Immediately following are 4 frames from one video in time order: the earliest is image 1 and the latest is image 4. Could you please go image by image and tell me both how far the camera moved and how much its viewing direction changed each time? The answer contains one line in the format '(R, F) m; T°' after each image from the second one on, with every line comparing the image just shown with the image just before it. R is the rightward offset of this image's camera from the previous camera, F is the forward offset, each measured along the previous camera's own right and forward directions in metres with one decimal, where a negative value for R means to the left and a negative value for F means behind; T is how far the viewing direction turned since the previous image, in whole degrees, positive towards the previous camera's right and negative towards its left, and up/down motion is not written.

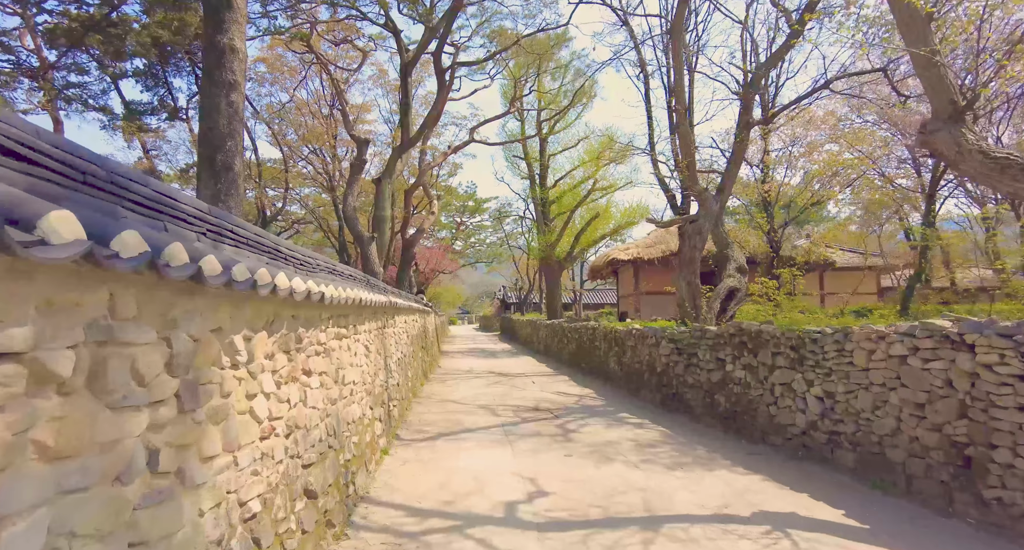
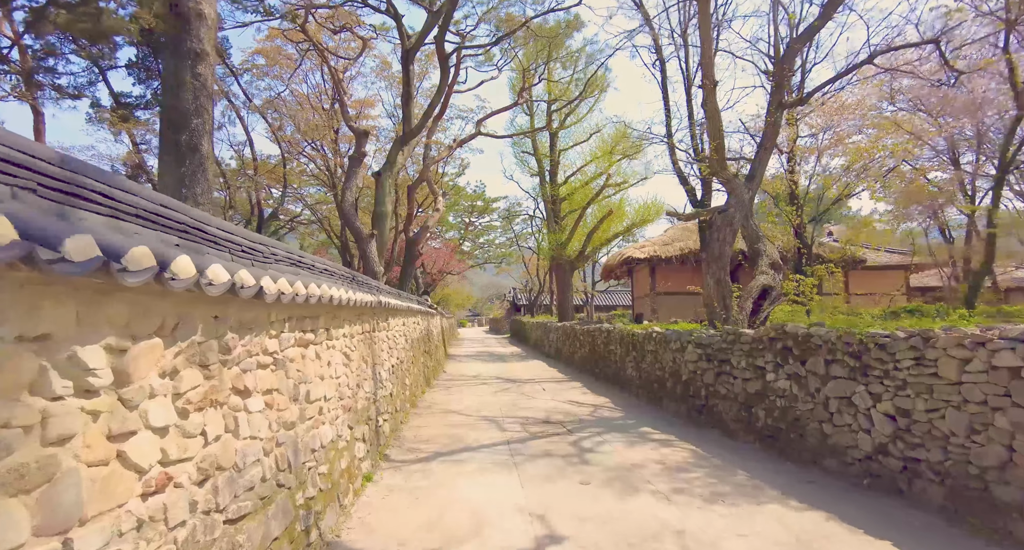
(0.0, +0.8) m; -1°
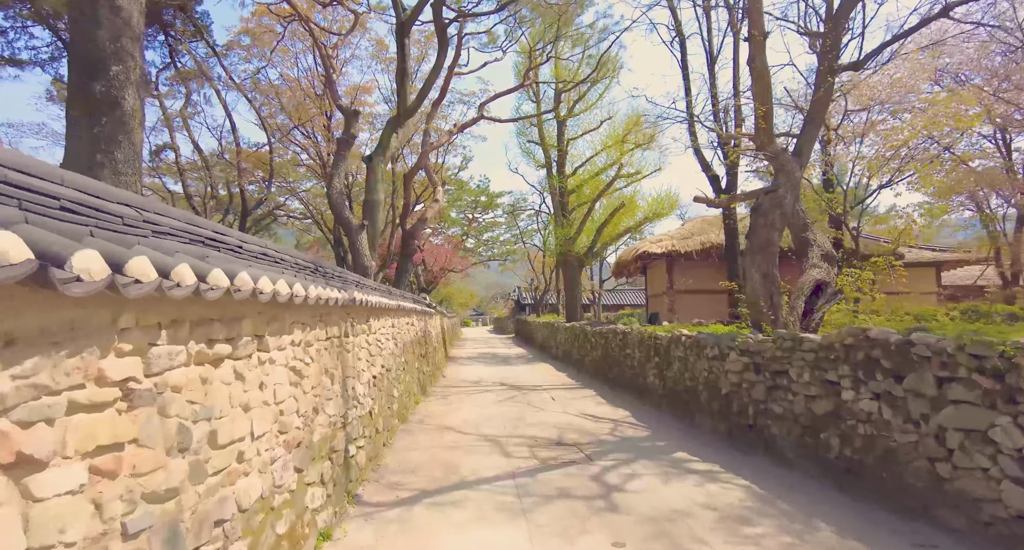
(0.0, +1.2) m; 0°
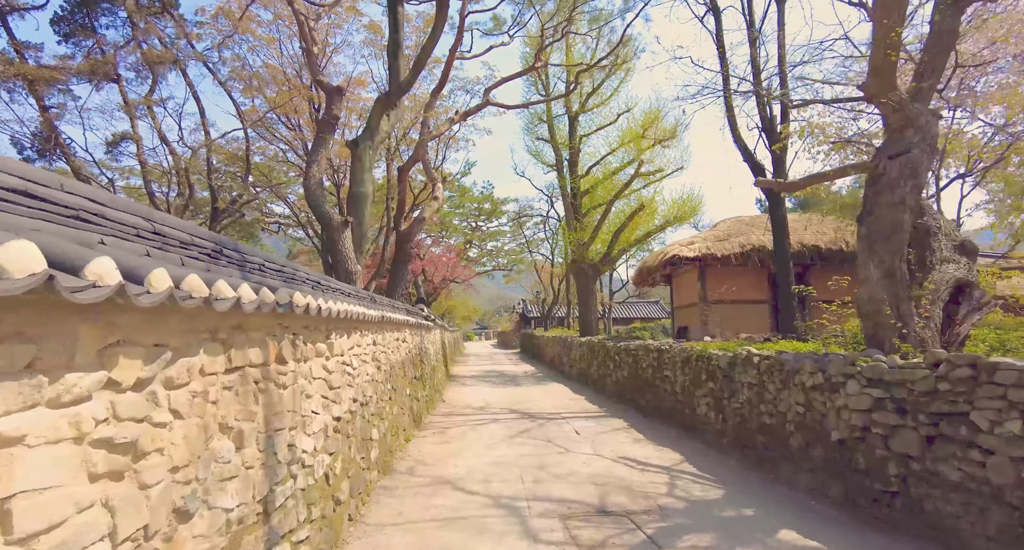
(-0.2, +1.8) m; 0°
